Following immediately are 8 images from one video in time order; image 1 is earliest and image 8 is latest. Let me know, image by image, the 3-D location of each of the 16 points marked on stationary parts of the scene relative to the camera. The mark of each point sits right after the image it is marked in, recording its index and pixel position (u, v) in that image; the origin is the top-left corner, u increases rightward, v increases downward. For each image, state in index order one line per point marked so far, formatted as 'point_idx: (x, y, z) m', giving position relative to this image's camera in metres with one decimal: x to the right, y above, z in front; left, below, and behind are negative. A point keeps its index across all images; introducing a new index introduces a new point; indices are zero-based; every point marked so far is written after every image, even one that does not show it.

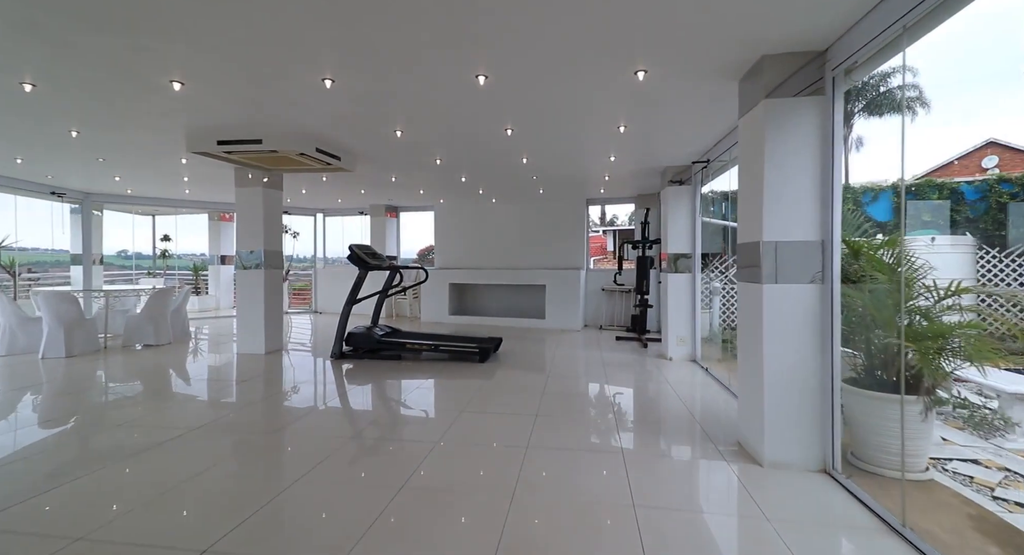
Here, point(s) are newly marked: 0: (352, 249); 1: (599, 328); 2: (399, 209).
0: (-2.1, +0.4, +6.0) m
1: (+1.6, -1.0, +8.6) m
2: (-2.7, +1.6, +10.6) m
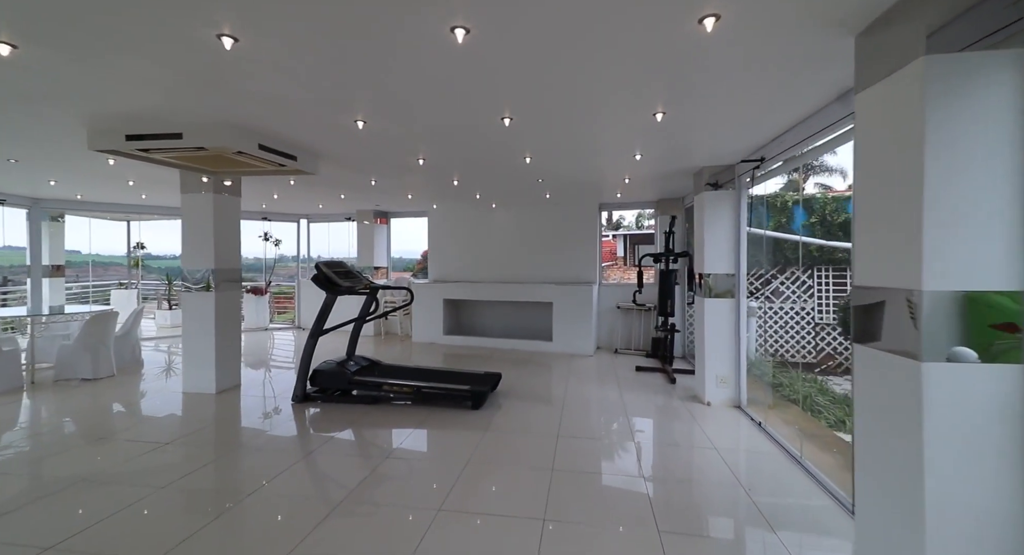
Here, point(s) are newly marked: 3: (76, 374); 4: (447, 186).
0: (-2.1, +0.1, +4.9) m
1: (+1.7, -1.3, +7.5) m
2: (-2.6, +1.3, +9.6) m
3: (-5.7, -1.2, +6.0) m
4: (-0.9, +1.3, +6.4) m
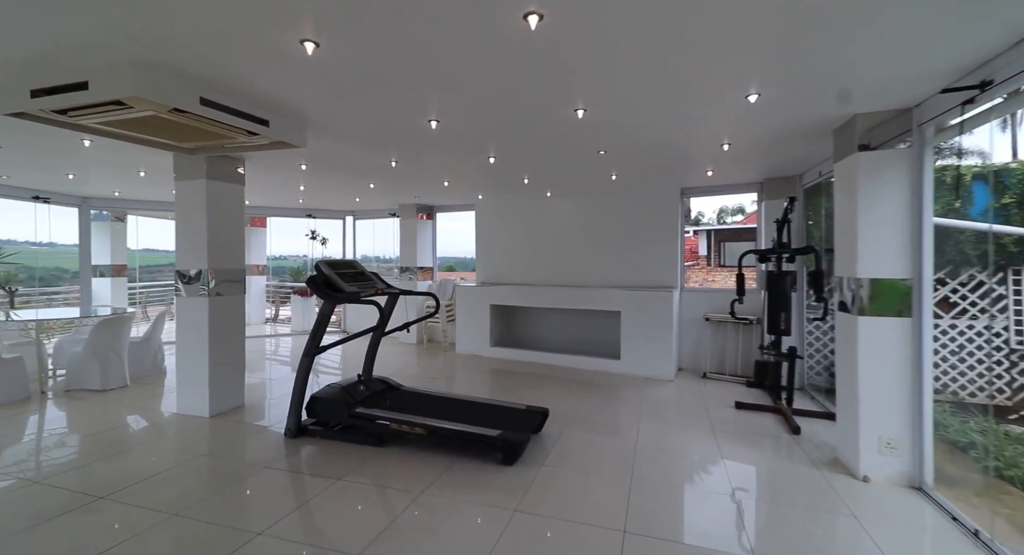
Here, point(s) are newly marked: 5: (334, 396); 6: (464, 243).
0: (-1.6, +0.1, +3.9) m
1: (+2.4, -1.3, +5.9) m
2: (-1.5, +1.3, +8.5) m
3: (-5.1, -1.3, +5.5) m
4: (-0.3, +1.3, +5.1) m
5: (-1.6, -1.1, +4.1) m
6: (-1.0, +0.6, +8.5) m
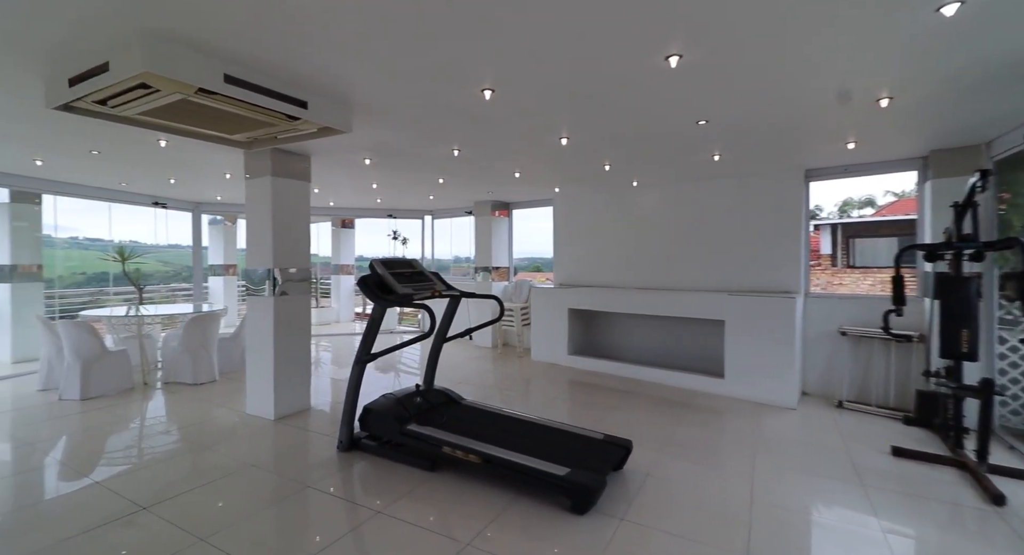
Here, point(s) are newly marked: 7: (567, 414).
0: (-1.1, +0.1, +3.5) m
1: (+3.3, -1.3, +4.7) m
2: (0.0, +1.3, +8.1) m
3: (-4.2, -1.2, +5.8) m
4: (+0.5, +1.2, +4.5) m
5: (-1.0, -1.1, +3.7) m
6: (+0.5, +0.6, +8.0) m
7: (+0.5, -1.4, +4.8) m
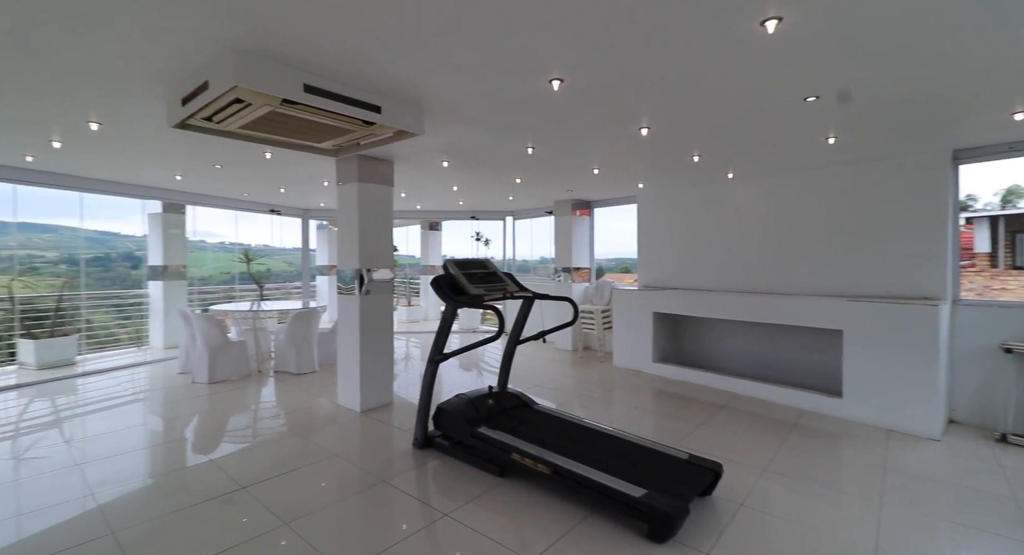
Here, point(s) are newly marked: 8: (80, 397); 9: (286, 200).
0: (-0.5, +0.1, +3.5) m
1: (+4.0, -1.4, +3.8) m
2: (+1.4, +1.2, +7.8) m
3: (-3.1, -1.2, +6.4) m
4: (+1.2, +1.2, +4.2) m
5: (-0.4, -1.1, +3.7) m
6: (+1.9, +0.6, +7.6) m
7: (+1.3, -1.5, +4.5) m
8: (-4.9, -1.4, +5.3) m
9: (-3.9, +1.3, +7.9) m
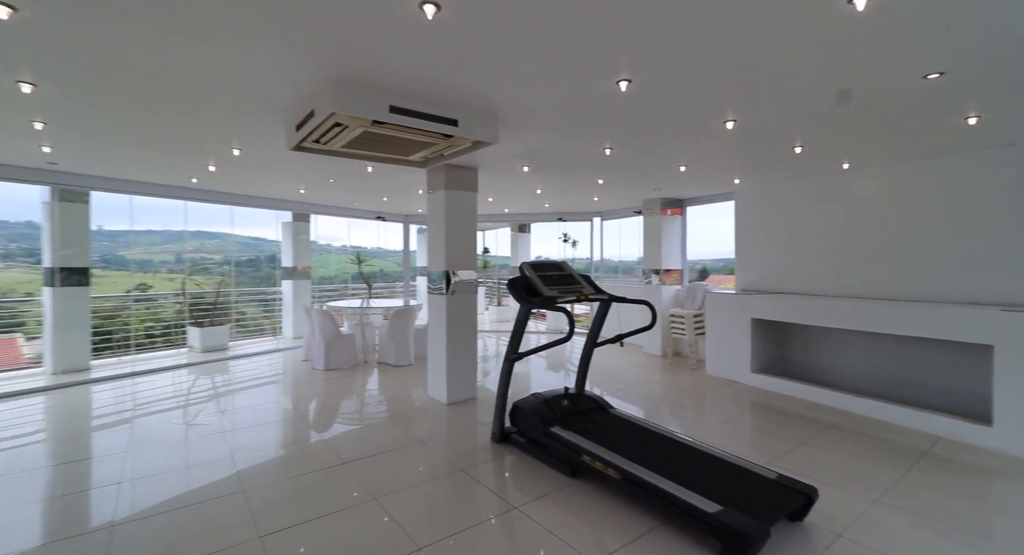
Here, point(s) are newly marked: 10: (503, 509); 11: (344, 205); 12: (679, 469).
0: (+0.1, +0.1, +3.7) m
1: (+4.5, -1.4, +3.0) m
2: (+2.9, +1.2, +7.4) m
3: (-1.9, -1.2, +7.0) m
4: (+1.9, +1.2, +3.9) m
5: (+0.2, -1.1, +3.8) m
6: (+3.3, +0.6, +7.1) m
7: (+2.1, -1.5, +4.2) m
8: (-3.8, -1.3, +6.3) m
9: (-2.3, +1.3, +8.6) m
10: (-0.1, -1.5, +3.0) m
11: (-3.1, +1.3, +8.5) m
12: (+1.1, -1.3, +3.1) m
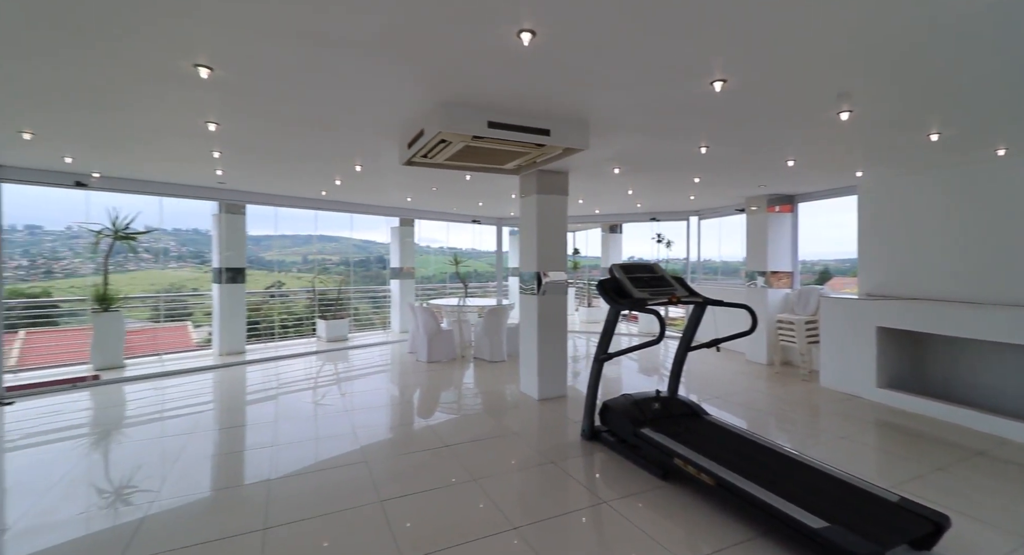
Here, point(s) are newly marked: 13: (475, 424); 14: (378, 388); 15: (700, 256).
0: (+0.8, 0.0, +3.7) m
1: (+5.0, -1.4, +2.1) m
2: (+4.3, +1.2, +6.8) m
3: (-0.5, -1.2, +7.3) m
4: (+2.6, +1.2, +3.6) m
5: (+0.9, -1.1, +3.8) m
6: (+4.6, +0.5, +6.4) m
7: (+2.9, -1.5, +3.8) m
8: (-2.5, -1.3, +7.0) m
9: (-0.5, +1.3, +9.0) m
10: (+0.5, -1.5, +3.1) m
11: (-1.4, +1.4, +9.1) m
12: (+1.7, -1.3, +2.9) m
13: (-0.4, -1.5, +4.6) m
14: (-1.7, -1.4, +5.8) m
15: (+3.6, +0.4, +8.8) m
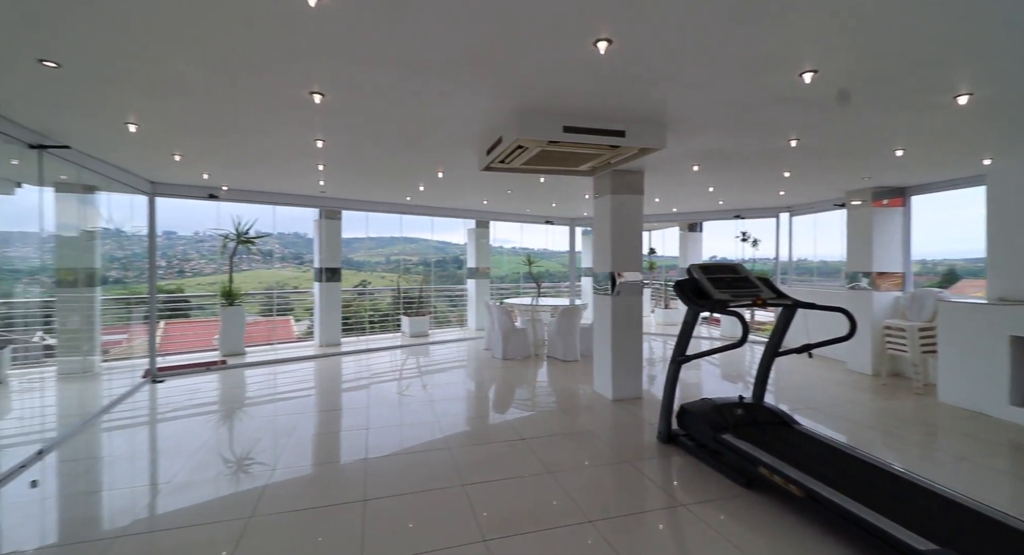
0: (+1.4, 0.0, +3.6) m
1: (+5.3, -1.5, +1.4) m
2: (+5.4, +1.1, +6.1) m
3: (+0.7, -1.2, +7.4) m
4: (+3.2, +1.2, +3.2) m
5: (+1.6, -1.1, +3.7) m
6: (+5.6, +0.5, +5.7) m
7: (+3.4, -1.5, +3.4) m
8: (-1.4, -1.3, +7.4) m
9: (+0.9, +1.3, +9.0) m
10: (+1.0, -1.5, +3.1) m
11: (+0.1, +1.4, +9.3) m
12: (+2.2, -1.3, +2.7) m
13: (+0.4, -1.5, +4.7) m
14: (-0.8, -1.4, +6.1) m
15: (+5.0, +0.4, +8.2) m
